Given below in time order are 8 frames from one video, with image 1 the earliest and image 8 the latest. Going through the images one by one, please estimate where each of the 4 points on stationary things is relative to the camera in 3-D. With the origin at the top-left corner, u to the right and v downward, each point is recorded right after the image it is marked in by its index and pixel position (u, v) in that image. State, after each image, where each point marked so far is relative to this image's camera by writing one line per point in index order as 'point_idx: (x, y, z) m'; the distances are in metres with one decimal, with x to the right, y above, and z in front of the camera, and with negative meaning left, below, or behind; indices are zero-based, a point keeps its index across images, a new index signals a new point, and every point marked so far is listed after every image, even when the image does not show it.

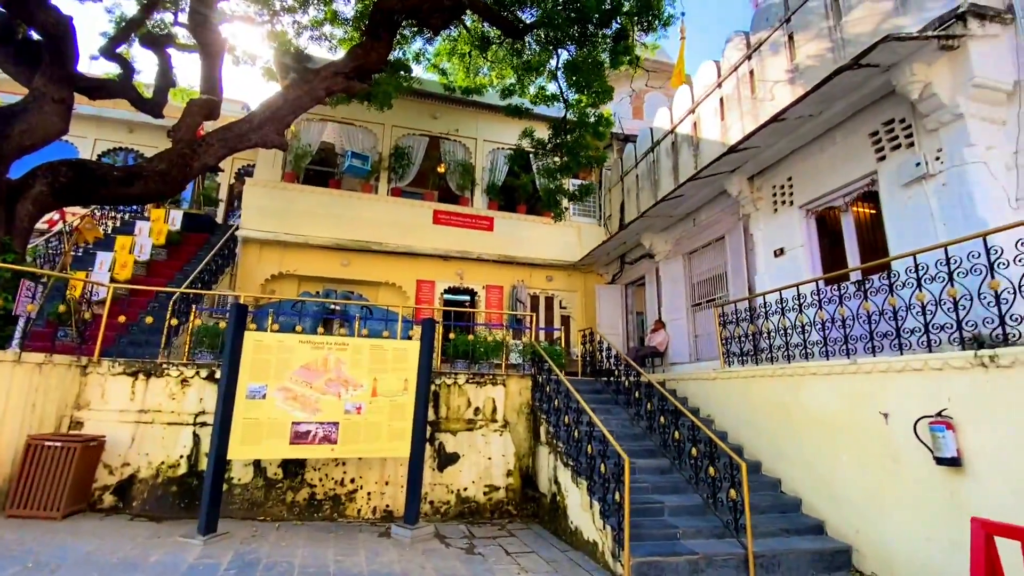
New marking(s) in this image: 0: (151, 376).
0: (-4.5, -1.1, +6.1) m
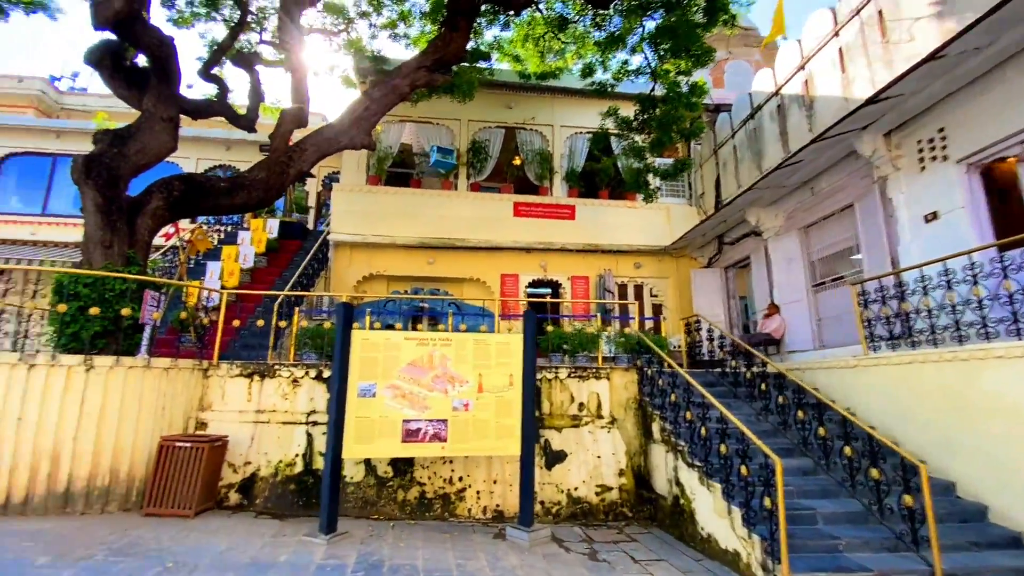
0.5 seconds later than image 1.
0: (-3.2, -1.1, +6.2) m
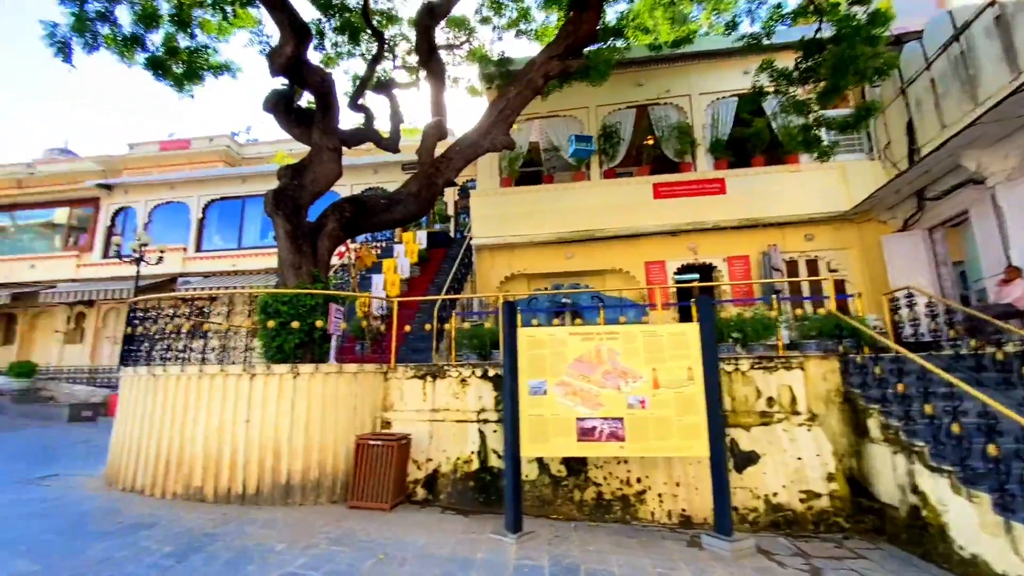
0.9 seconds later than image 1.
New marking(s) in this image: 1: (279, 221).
0: (-1.0, -1.2, +6.5) m
1: (-3.5, +1.0, +7.2) m
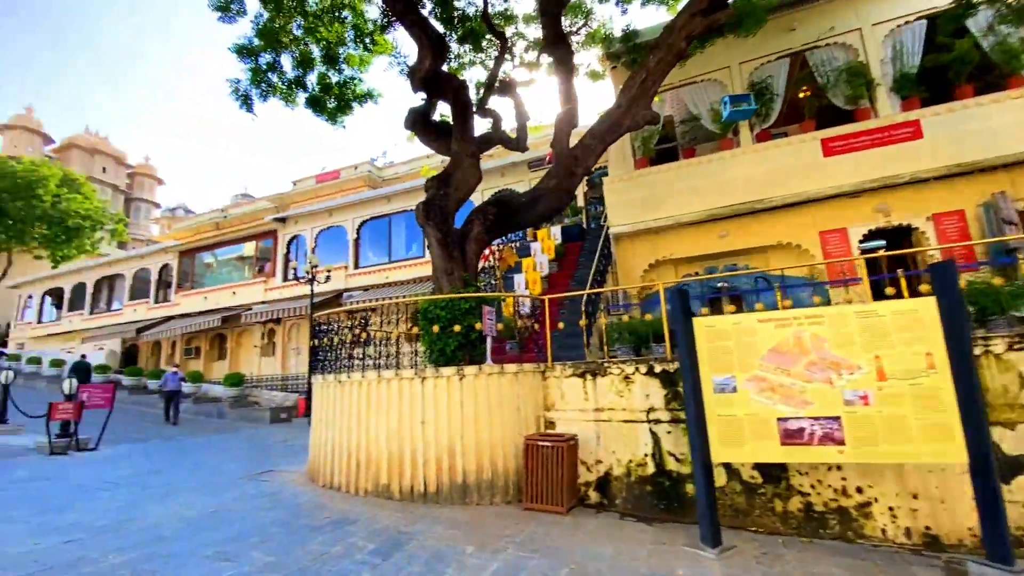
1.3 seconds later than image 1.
0: (+1.1, -1.1, +6.2) m
1: (-1.3, +0.9, +7.5) m
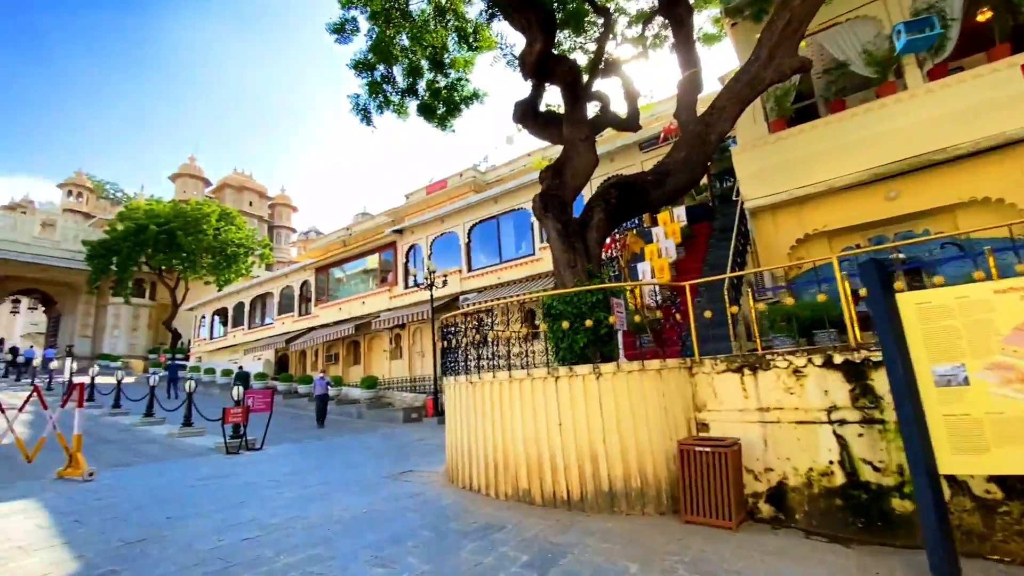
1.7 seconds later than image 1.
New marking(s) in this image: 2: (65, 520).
0: (+2.7, -0.9, +5.4) m
1: (+0.6, +1.0, +7.1) m
2: (-5.2, -2.7, +5.7) m
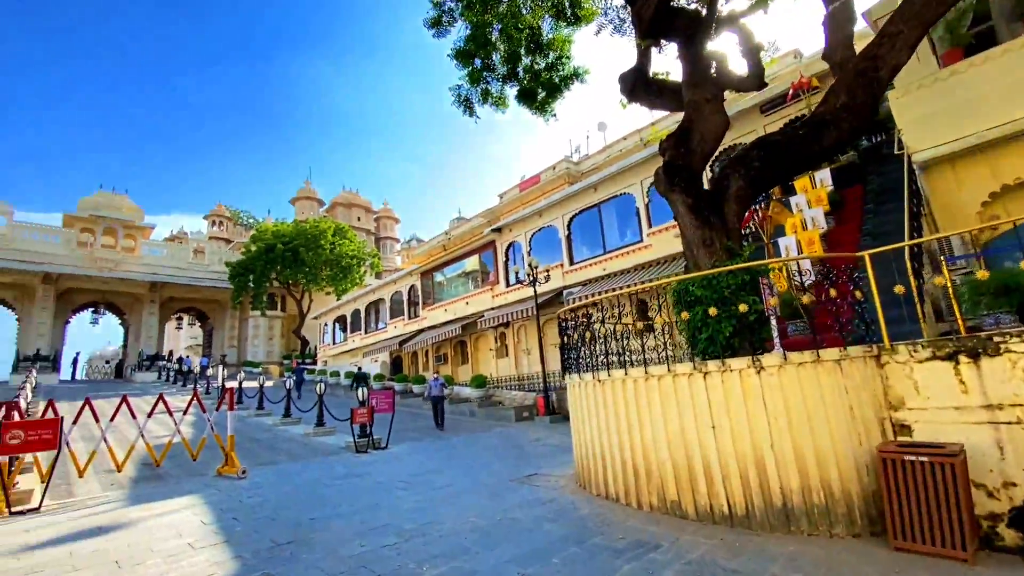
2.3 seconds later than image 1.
0: (+4.0, -0.6, +4.2) m
1: (+2.1, +1.2, +6.4) m
2: (-3.6, -2.9, +6.1) m
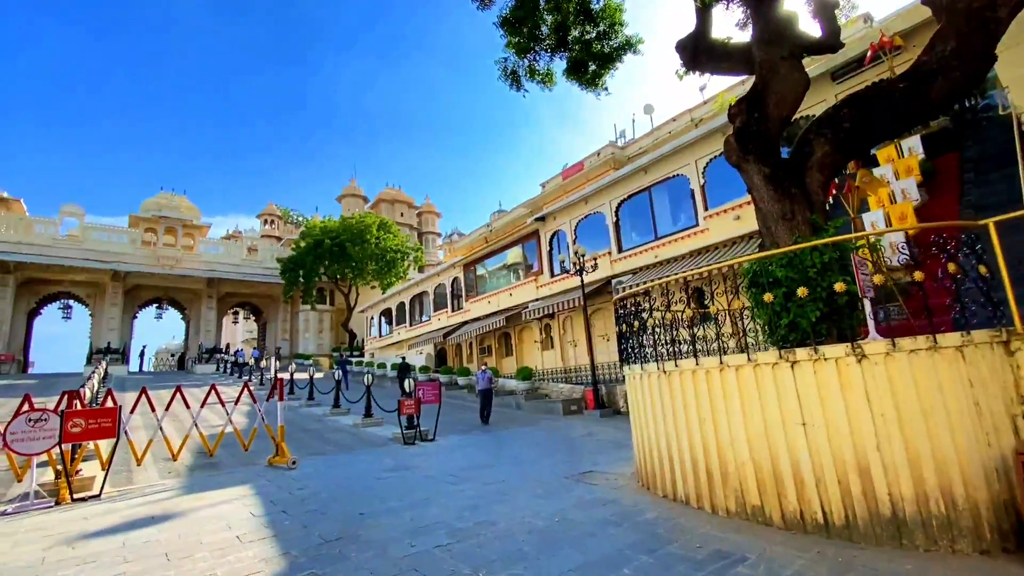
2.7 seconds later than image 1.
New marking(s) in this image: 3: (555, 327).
0: (+4.5, -0.4, +3.4) m
1: (+2.8, +1.4, +5.7) m
2: (-2.9, -2.7, +5.9) m
3: (+1.7, -1.5, +19.1) m
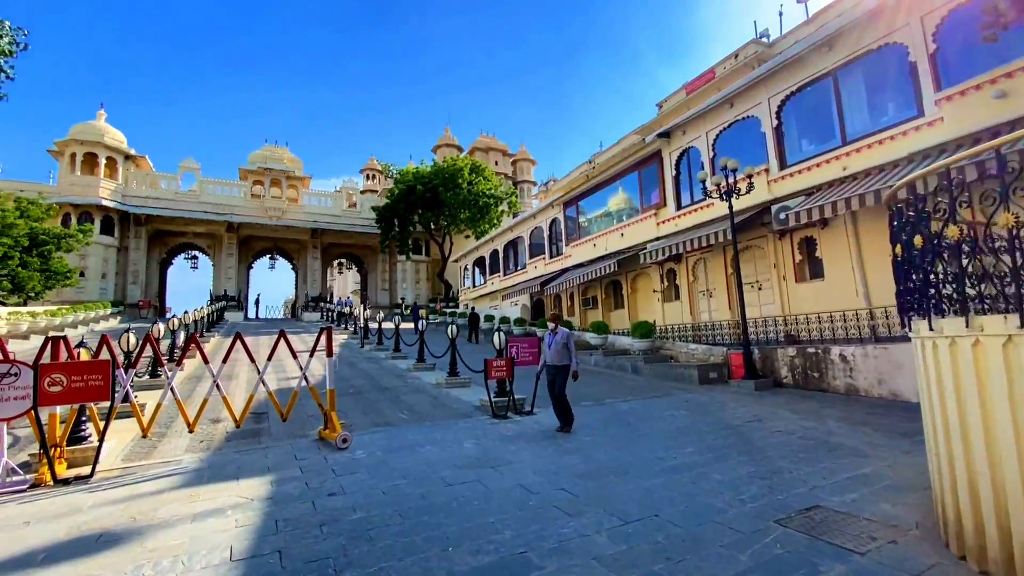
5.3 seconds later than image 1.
0: (+5.0, +0.2, -0.6) m
1: (+3.7, +2.2, +1.8) m
2: (-1.8, -1.9, +3.5) m
3: (+5.3, +0.5, +15.4) m
